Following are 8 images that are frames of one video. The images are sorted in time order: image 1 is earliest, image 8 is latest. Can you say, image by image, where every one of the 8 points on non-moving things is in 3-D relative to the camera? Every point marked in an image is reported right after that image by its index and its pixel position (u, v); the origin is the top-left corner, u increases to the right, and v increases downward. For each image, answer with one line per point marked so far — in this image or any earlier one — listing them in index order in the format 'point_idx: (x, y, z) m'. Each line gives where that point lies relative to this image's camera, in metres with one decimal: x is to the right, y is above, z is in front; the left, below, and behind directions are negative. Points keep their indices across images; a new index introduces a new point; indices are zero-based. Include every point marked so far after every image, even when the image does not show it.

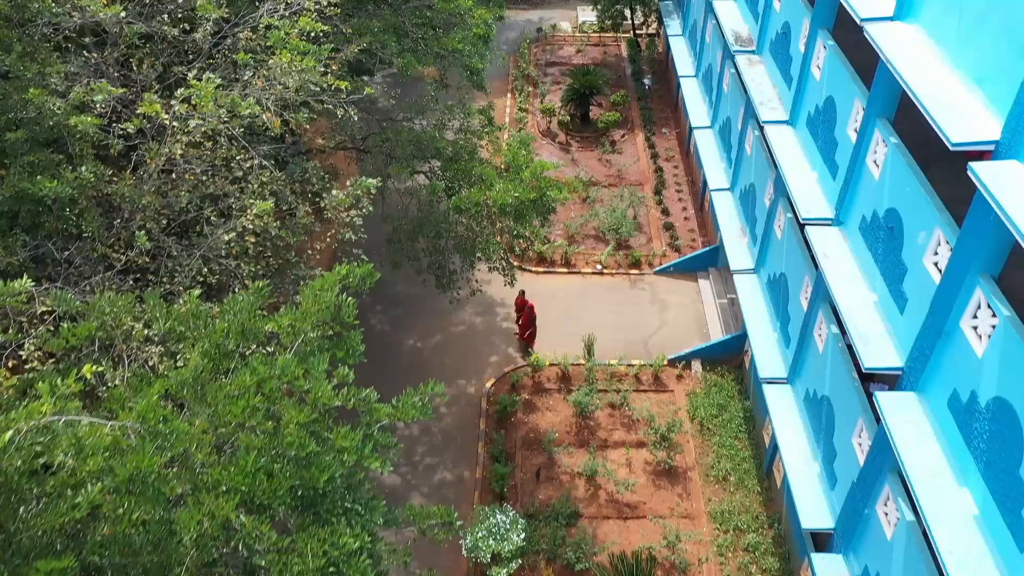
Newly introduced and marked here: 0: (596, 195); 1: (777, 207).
0: (+1.7, +1.9, +15.7) m
1: (+3.5, +1.1, +10.5) m
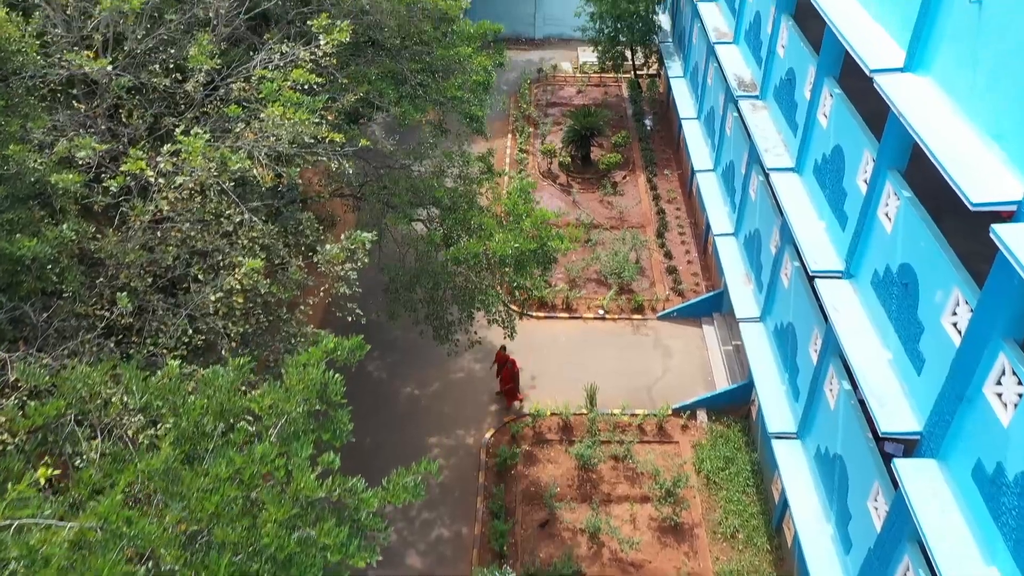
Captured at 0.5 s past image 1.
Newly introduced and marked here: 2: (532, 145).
0: (+1.7, +1.0, +15.5) m
1: (+3.5, +0.4, +10.2) m
2: (+0.5, +3.4, +18.6) m
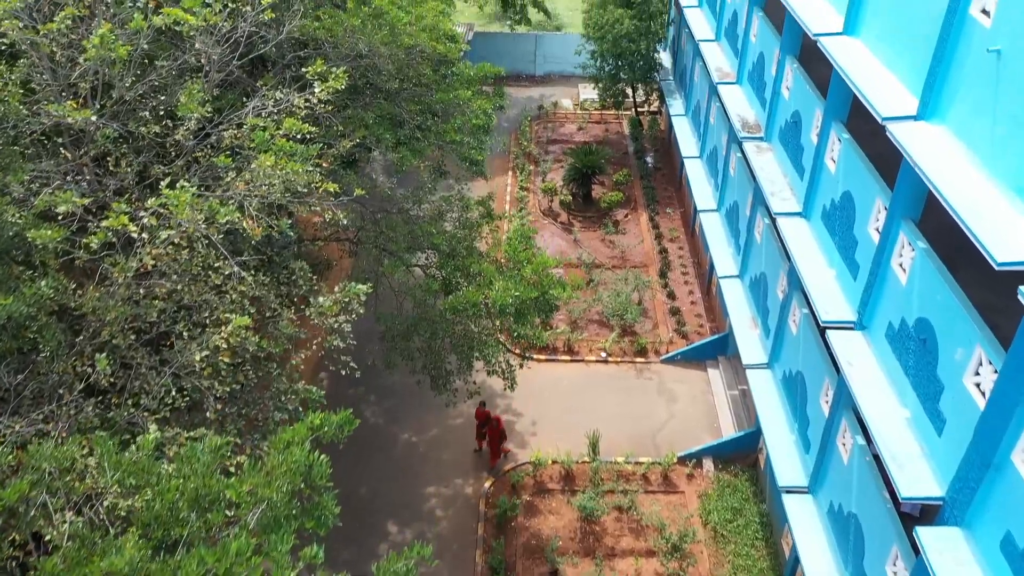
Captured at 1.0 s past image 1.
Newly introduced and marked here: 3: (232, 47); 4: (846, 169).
0: (+1.7, +0.2, +15.2) m
1: (+3.5, -0.2, +9.9) m
2: (+0.5, +2.5, +18.4) m
3: (-2.6, +2.2, +7.3) m
4: (+3.5, +1.2, +8.2) m
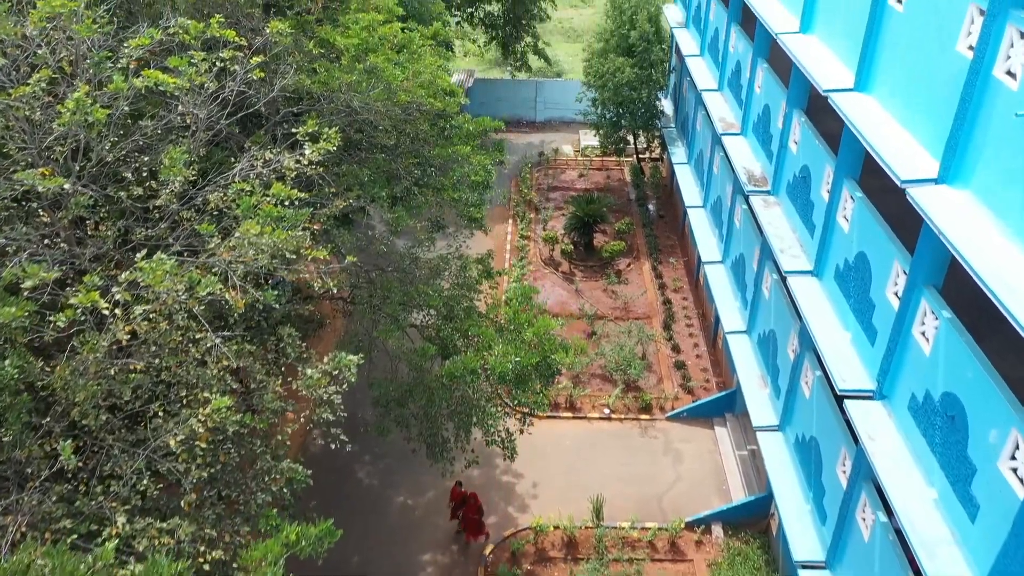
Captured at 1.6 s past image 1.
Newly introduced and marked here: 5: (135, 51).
0: (+1.7, -0.8, +14.8) m
1: (+3.5, -0.9, +9.5) m
2: (+0.5, +1.3, +18.1) m
3: (-2.6, +1.6, +7.0) m
4: (+3.5, +0.6, +7.9) m
5: (-2.9, +1.8, +6.0) m
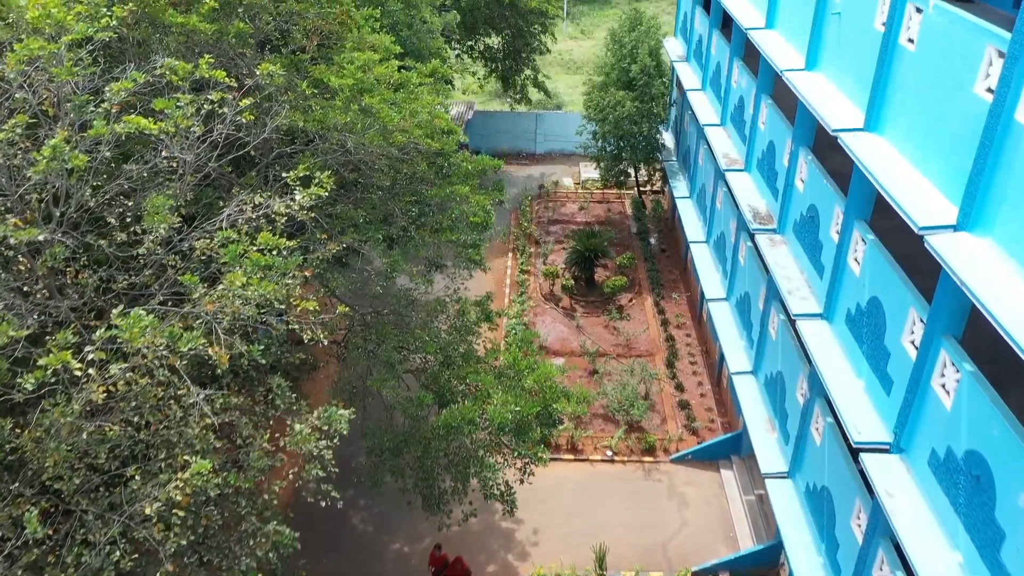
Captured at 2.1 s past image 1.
0: (+1.7, -1.5, +14.5) m
1: (+3.5, -1.4, +9.2) m
2: (+0.5, +0.5, +17.8) m
3: (-2.6, +1.2, +6.7) m
4: (+3.5, +0.1, +7.6) m
5: (-2.9, +1.4, +5.7) m
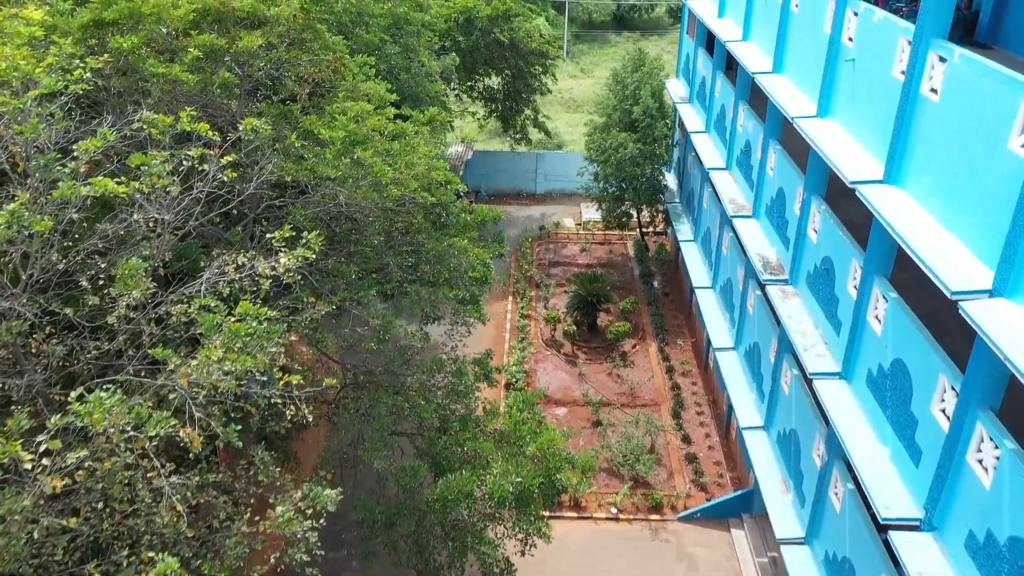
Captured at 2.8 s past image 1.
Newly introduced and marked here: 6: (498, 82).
0: (+1.7, -2.3, +14.0) m
1: (+3.5, -2.0, +8.7) m
2: (+0.5, -0.5, +17.4) m
3: (-2.6, +0.7, +6.3) m
4: (+3.5, -0.4, +7.2) m
5: (-2.9, +0.9, +5.3) m
6: (-0.4, +5.2, +20.0) m
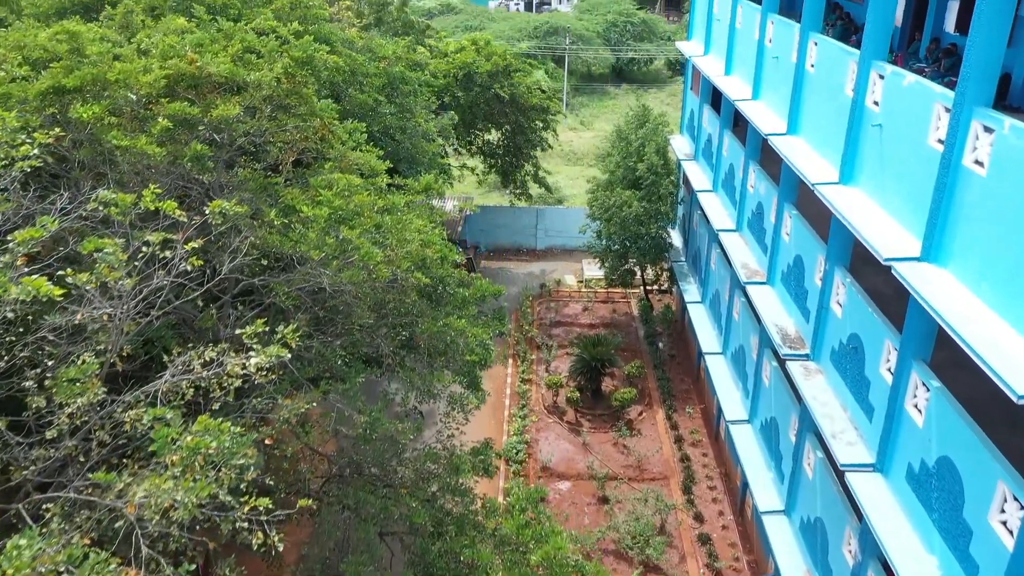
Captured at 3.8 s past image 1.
0: (+1.7, -3.4, +13.1) m
1: (+3.5, -2.8, +7.9) m
2: (+0.5, -1.8, +16.7) m
3: (-2.5, 0.0, +5.7) m
4: (+3.5, -1.1, +6.5) m
5: (-2.8, +0.3, +4.7) m
6: (-0.4, +3.7, +19.5) m
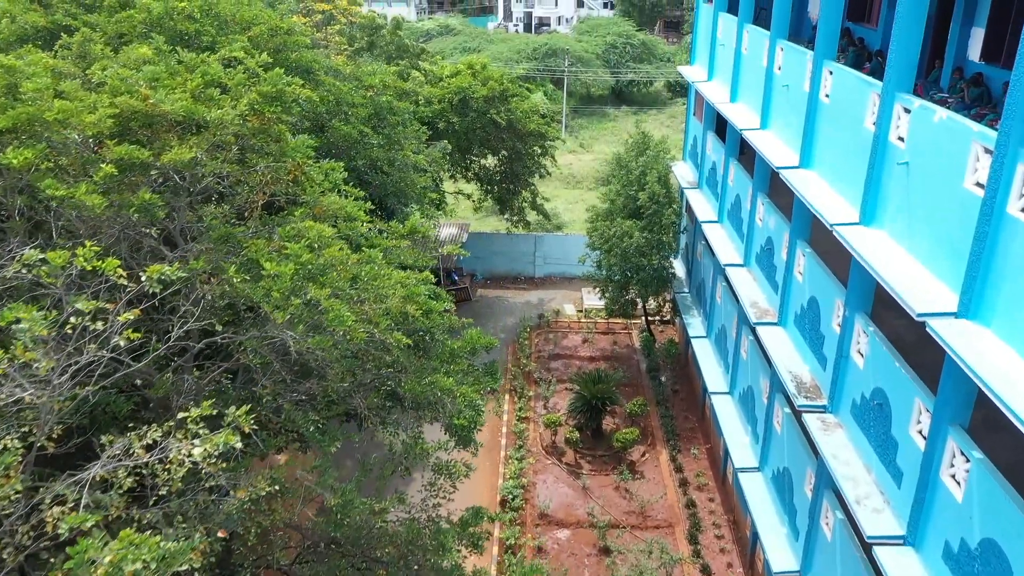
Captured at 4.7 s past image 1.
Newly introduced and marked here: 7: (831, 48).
0: (+1.6, -4.0, +12.4) m
1: (+3.5, -3.3, +7.1) m
2: (+0.4, -2.5, +15.9) m
3: (-2.6, -0.4, +5.0) m
4: (+3.5, -1.6, +5.8) m
5: (-2.9, -0.1, +4.0) m
6: (-0.4, +3.0, +18.9) m
7: (+3.7, +2.8, +9.2) m
